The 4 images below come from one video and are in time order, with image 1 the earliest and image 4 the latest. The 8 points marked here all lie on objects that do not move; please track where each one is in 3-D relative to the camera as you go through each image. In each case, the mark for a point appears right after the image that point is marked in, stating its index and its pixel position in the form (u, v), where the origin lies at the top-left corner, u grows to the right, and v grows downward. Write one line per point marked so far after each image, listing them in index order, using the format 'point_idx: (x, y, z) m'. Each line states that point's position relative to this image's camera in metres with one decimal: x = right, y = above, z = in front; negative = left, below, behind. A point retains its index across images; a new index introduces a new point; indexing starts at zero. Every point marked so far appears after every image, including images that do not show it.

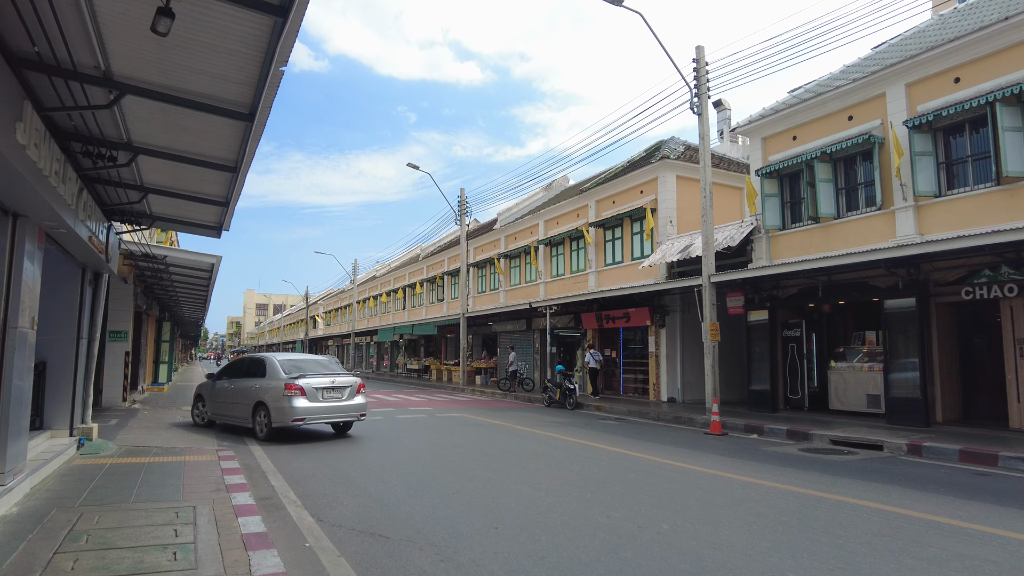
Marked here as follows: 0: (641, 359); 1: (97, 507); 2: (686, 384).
0: (+3.7, -2.1, +19.9) m
1: (-3.2, -1.7, +5.4) m
2: (+4.7, -2.6, +18.5) m
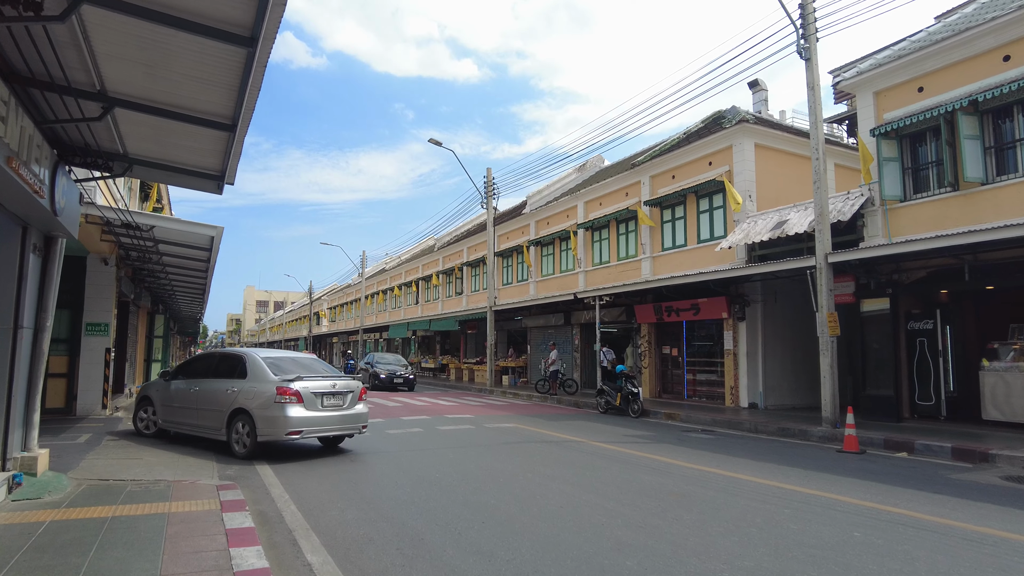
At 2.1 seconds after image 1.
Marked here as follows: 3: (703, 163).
0: (+4.9, -1.8, +17.1) m
1: (-2.0, -1.4, +2.6) m
2: (+5.9, -2.3, +15.7) m
3: (+5.0, +3.2, +17.8) m
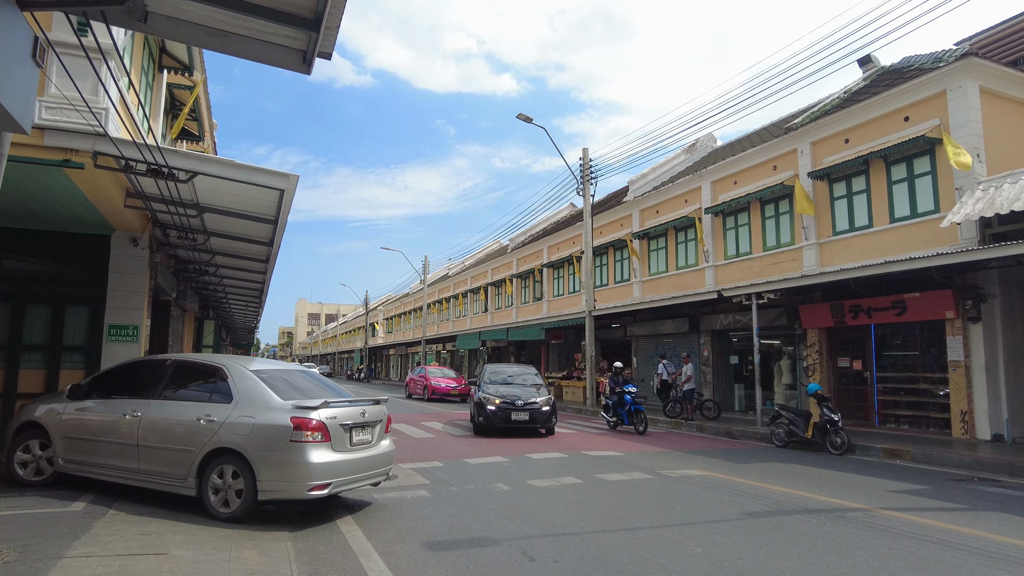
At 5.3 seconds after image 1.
0: (+7.6, -1.6, +12.9) m
1: (-0.3, -1.0, -1.2) m
2: (+8.4, -2.1, +11.4) m
3: (+7.6, +3.4, +13.7) m
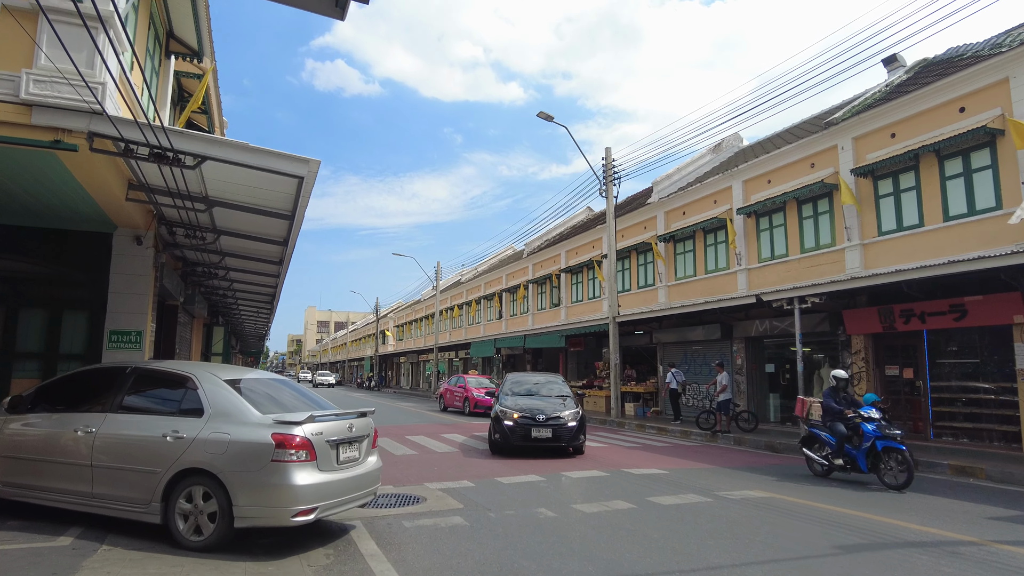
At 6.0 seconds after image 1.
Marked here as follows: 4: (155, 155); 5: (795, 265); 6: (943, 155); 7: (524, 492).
0: (+8.1, -1.7, +11.9) m
1: (+0.1, -0.9, -2.0) m
2: (+8.9, -2.1, +10.4) m
3: (+8.2, +3.3, +12.8) m
4: (-3.3, +1.2, +6.4) m
5: (+6.5, +0.6, +15.8) m
6: (+8.0, +2.5, +12.7) m
7: (+0.2, -2.4, +7.9) m
